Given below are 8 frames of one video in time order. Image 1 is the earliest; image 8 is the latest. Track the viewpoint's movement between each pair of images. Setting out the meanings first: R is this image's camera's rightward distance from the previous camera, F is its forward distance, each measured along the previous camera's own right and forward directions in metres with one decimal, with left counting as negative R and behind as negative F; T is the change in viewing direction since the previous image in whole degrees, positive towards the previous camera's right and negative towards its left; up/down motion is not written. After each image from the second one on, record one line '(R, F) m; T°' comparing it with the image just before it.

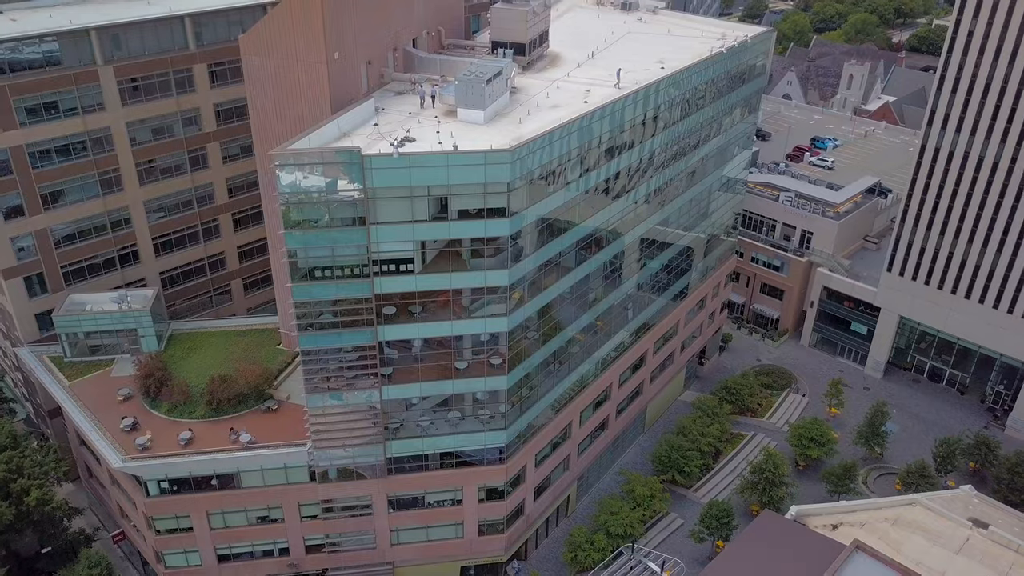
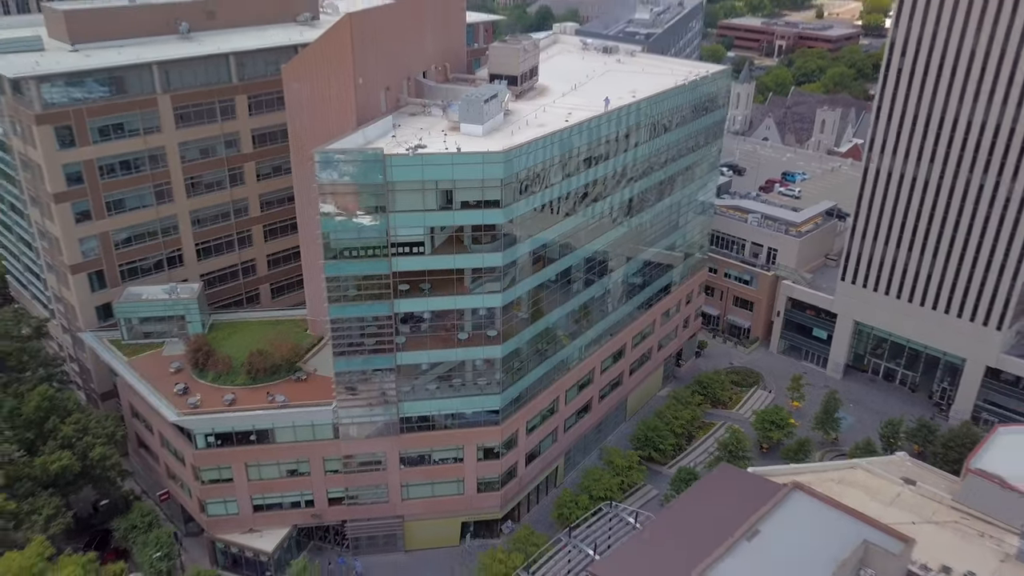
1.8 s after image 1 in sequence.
(+0.4, -7.3) m; 0°
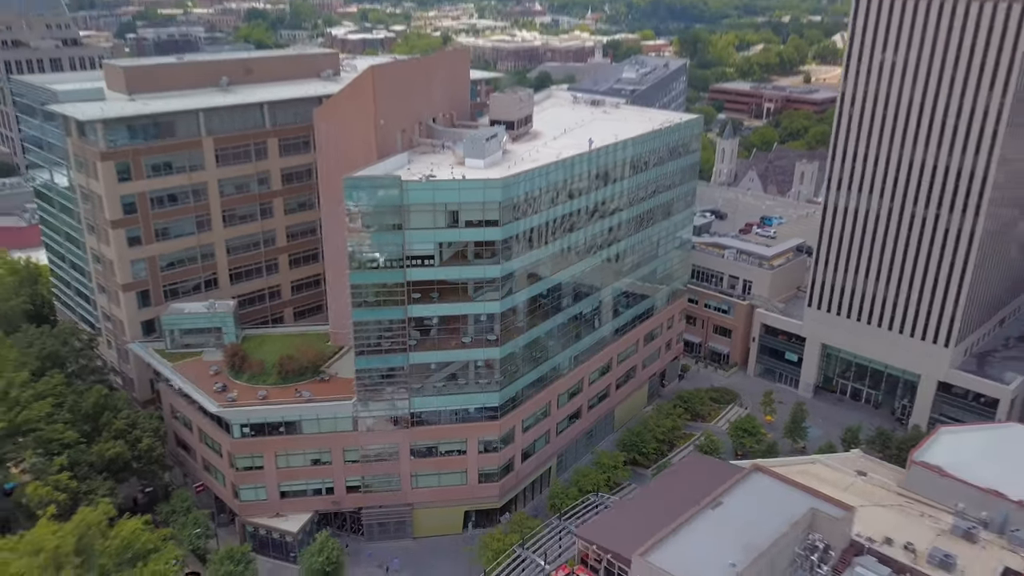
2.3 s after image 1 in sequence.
(+0.3, -7.0) m; 0°
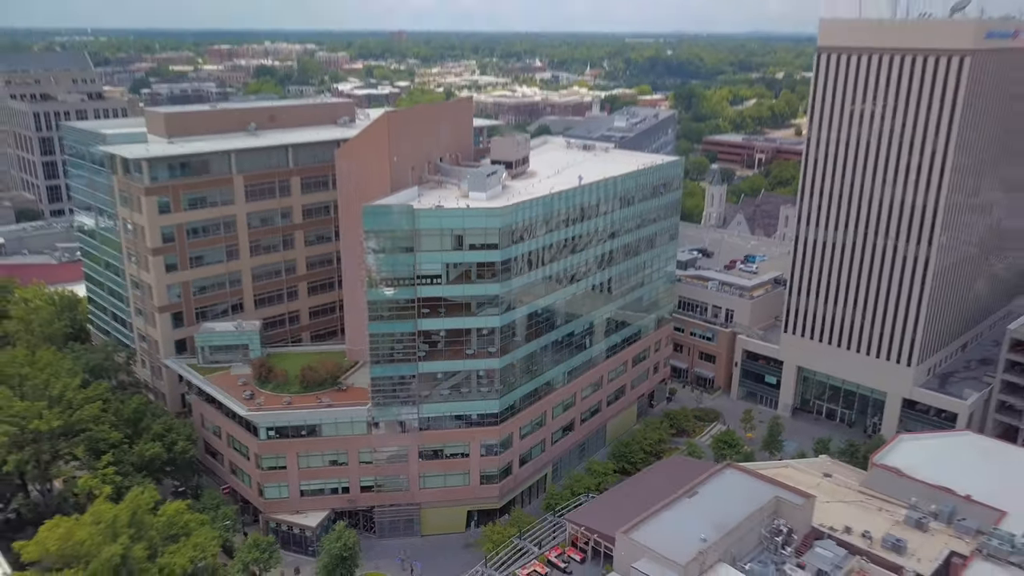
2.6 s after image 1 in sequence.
(+0.2, -6.4) m; 0°
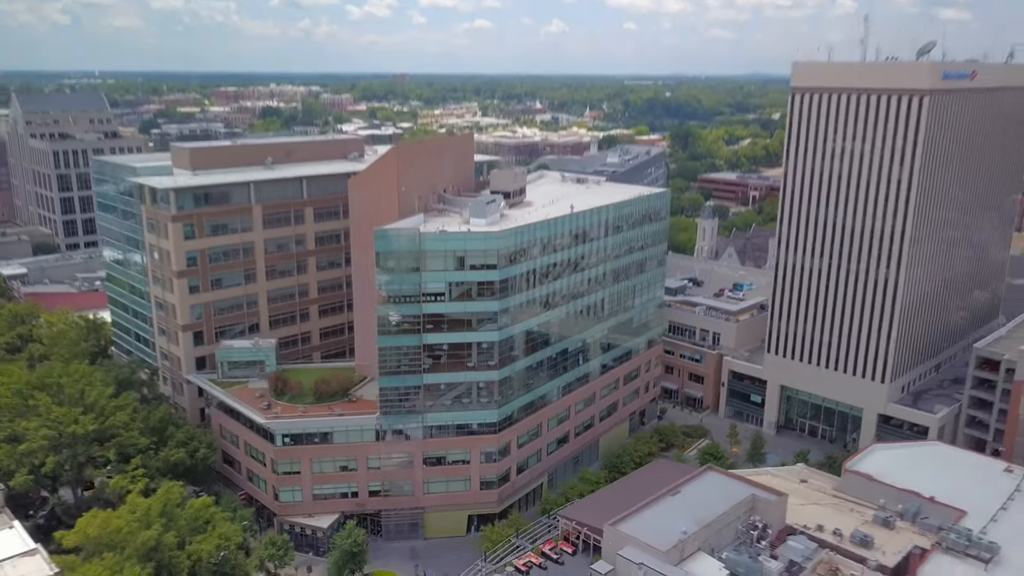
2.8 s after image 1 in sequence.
(+0.3, -5.0) m; 0°
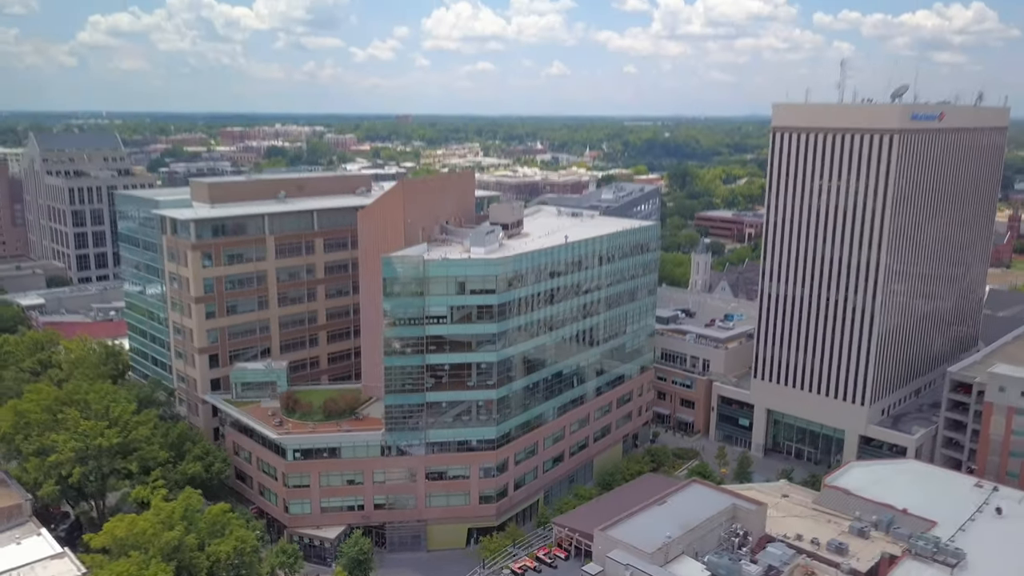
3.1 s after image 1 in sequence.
(+0.3, -4.4) m; 0°
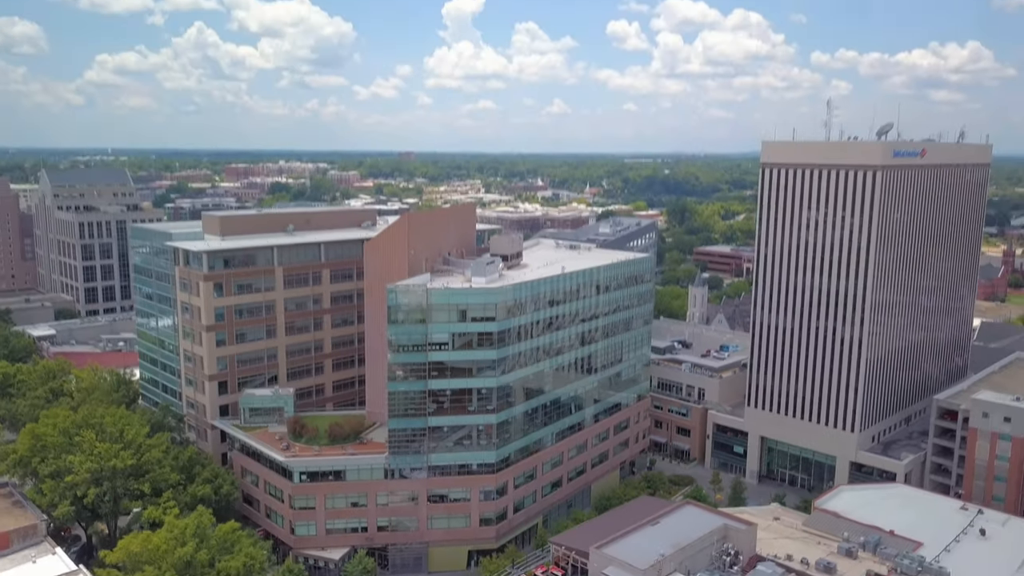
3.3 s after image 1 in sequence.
(+0.2, -2.8) m; 0°
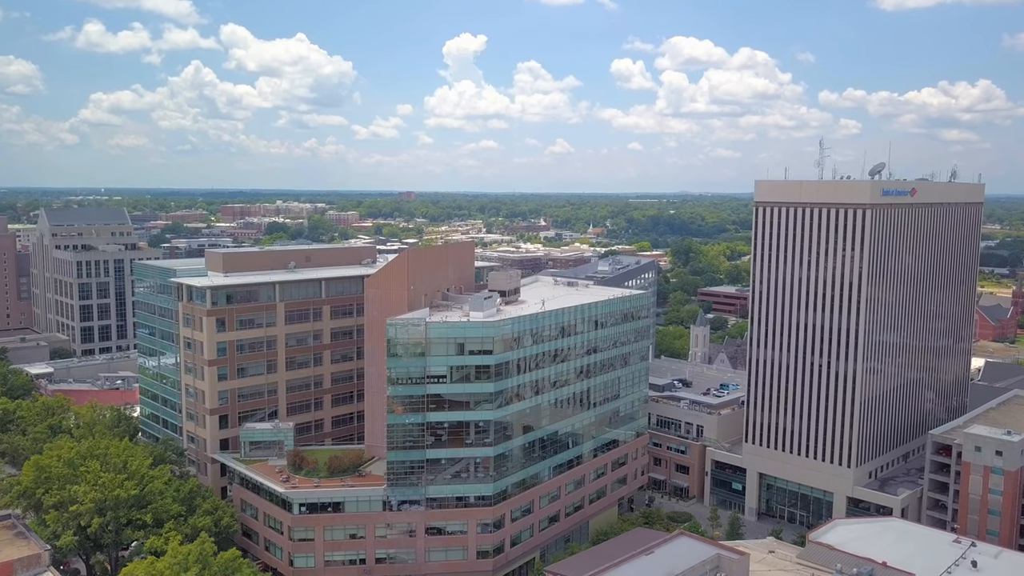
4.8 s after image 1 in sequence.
(+0.2, -1.5) m; 0°
